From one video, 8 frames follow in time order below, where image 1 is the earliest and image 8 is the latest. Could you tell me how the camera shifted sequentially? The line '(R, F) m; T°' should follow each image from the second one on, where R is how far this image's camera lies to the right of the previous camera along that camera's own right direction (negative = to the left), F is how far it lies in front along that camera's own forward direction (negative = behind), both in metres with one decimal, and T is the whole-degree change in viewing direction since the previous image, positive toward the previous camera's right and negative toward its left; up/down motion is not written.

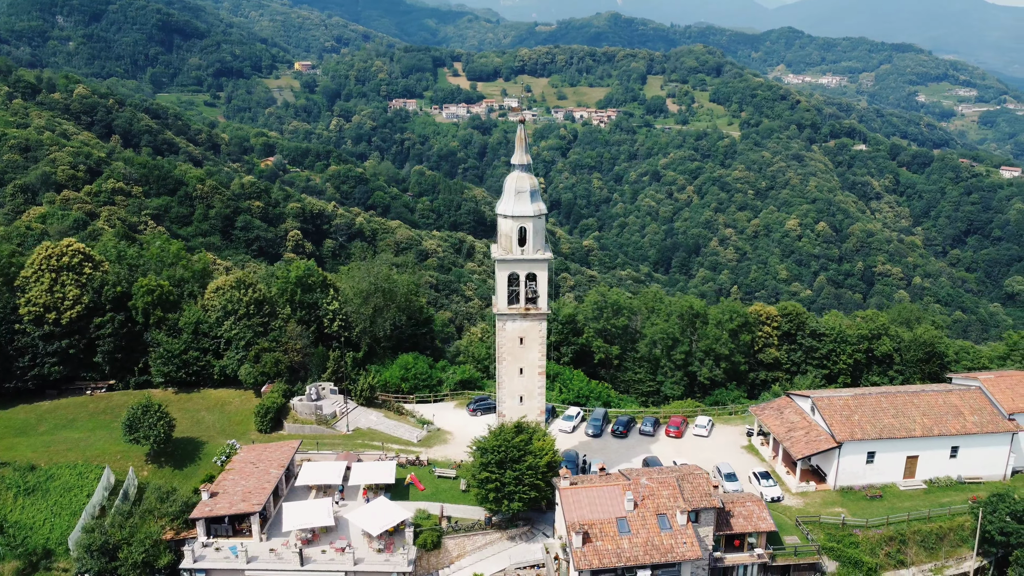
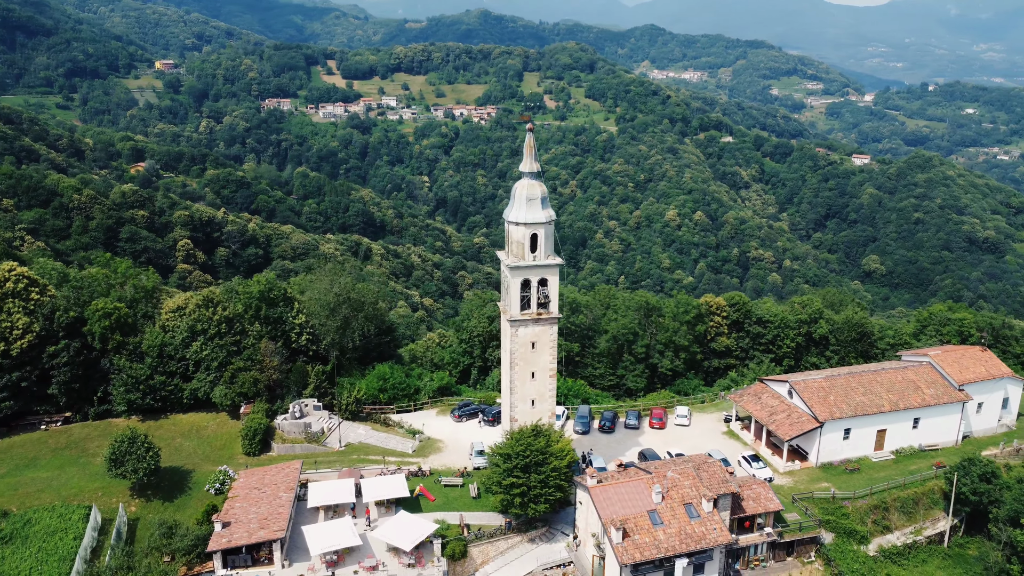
(-4.8, 0.0) m; +9°
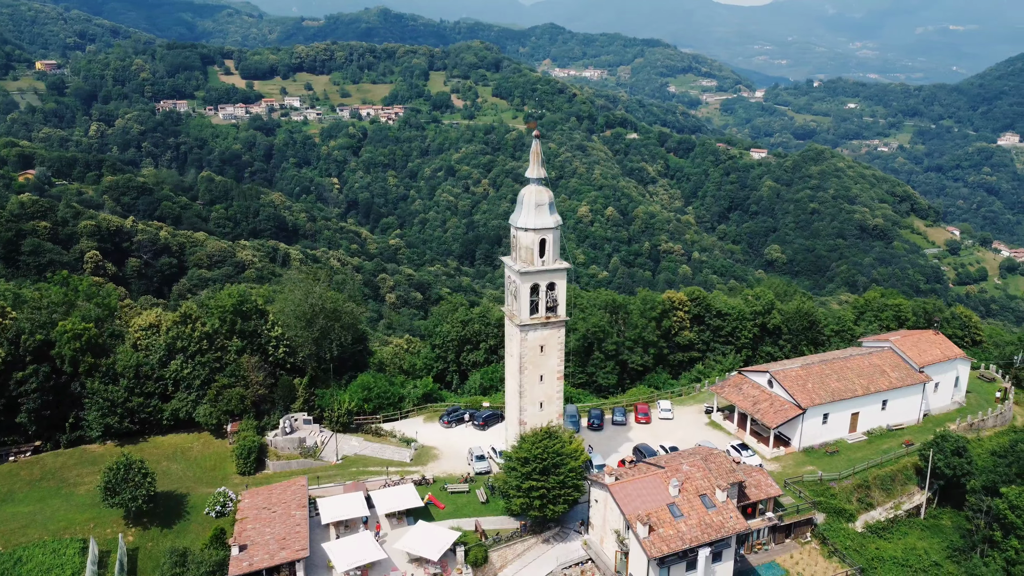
(-3.7, -0.1) m; +7°
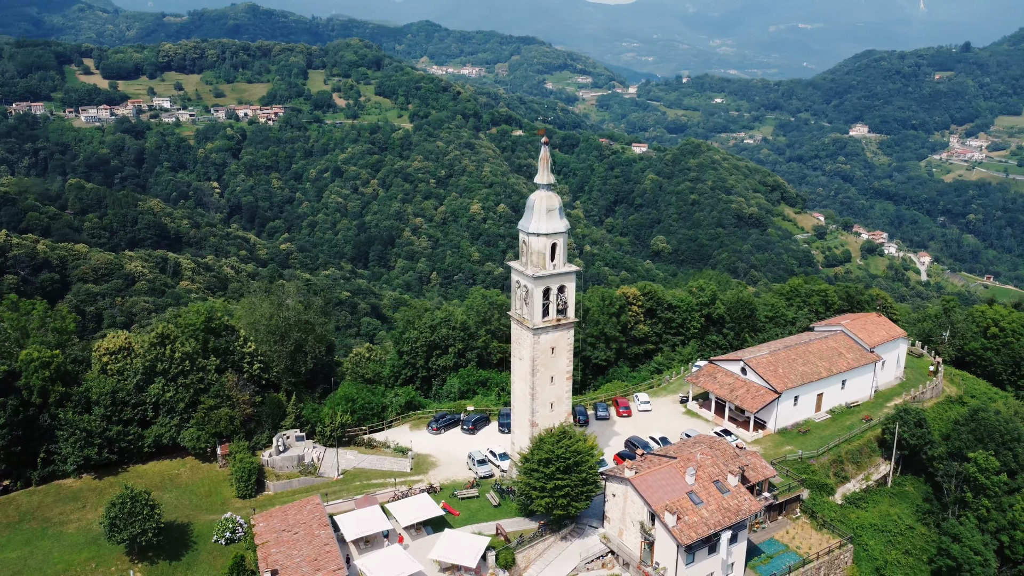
(-4.8, 0.0) m; +8°
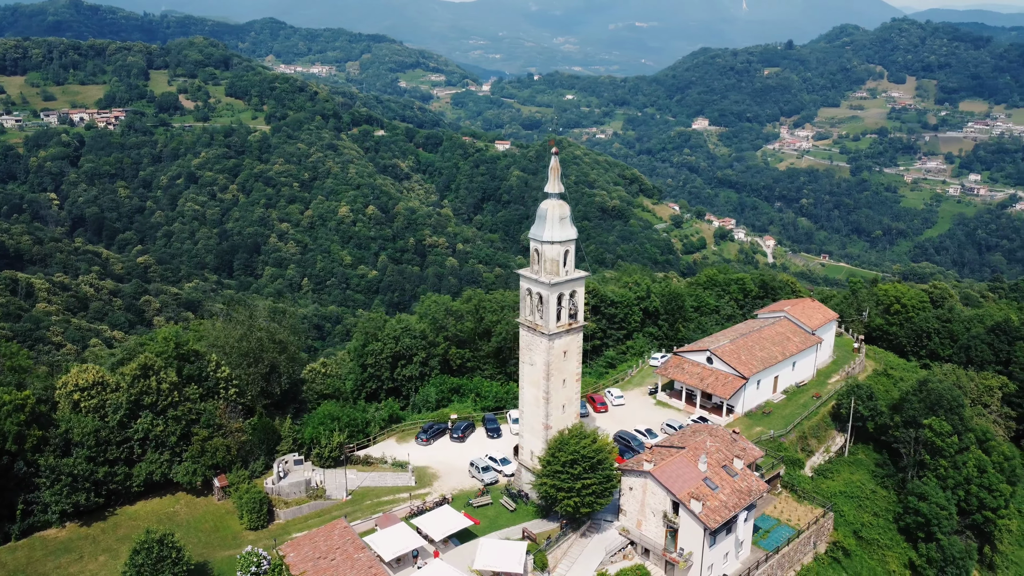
(-5.8, 0.0) m; +10°
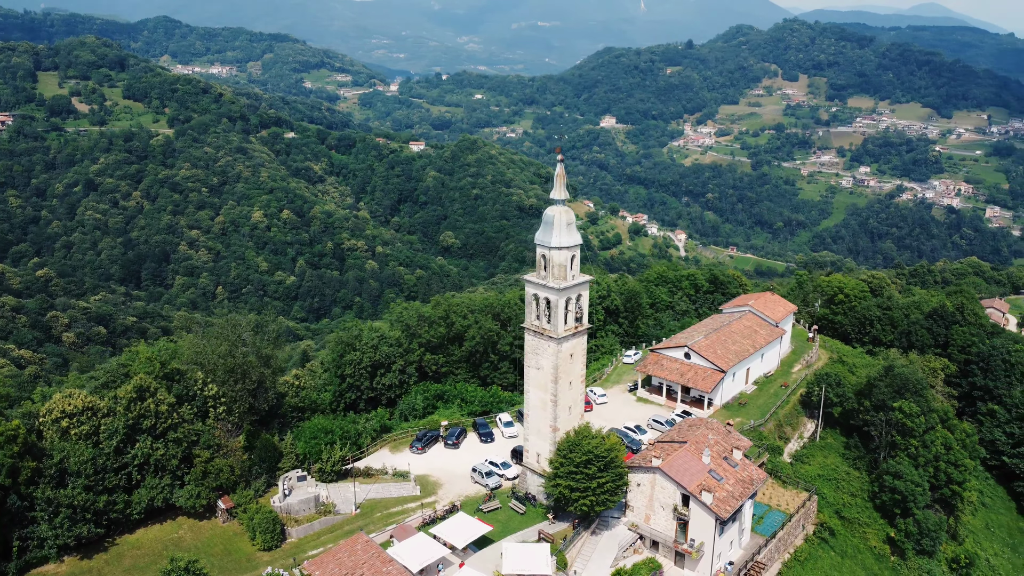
(-3.7, -0.2) m; +6°
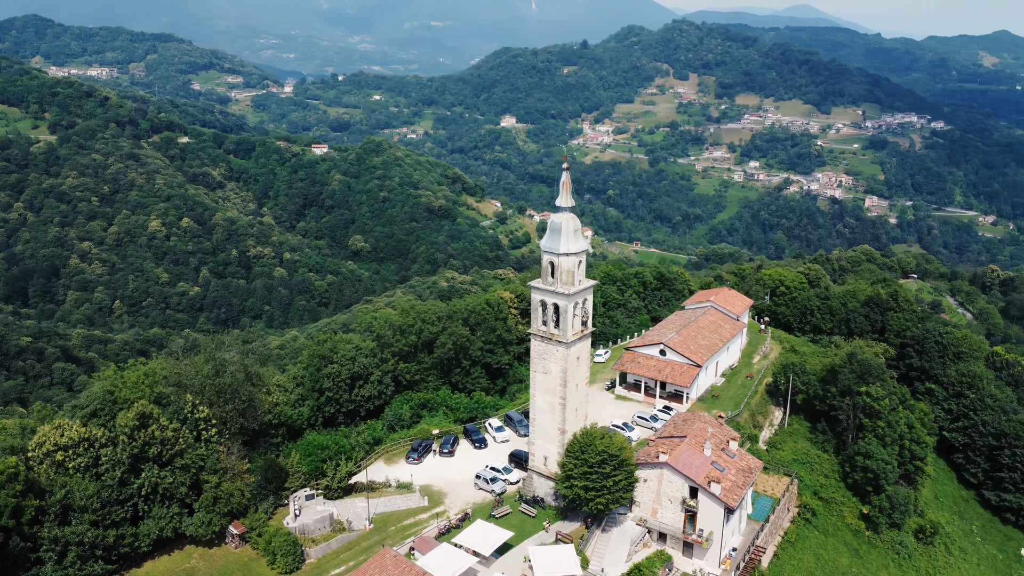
(-4.2, -0.2) m; +7°
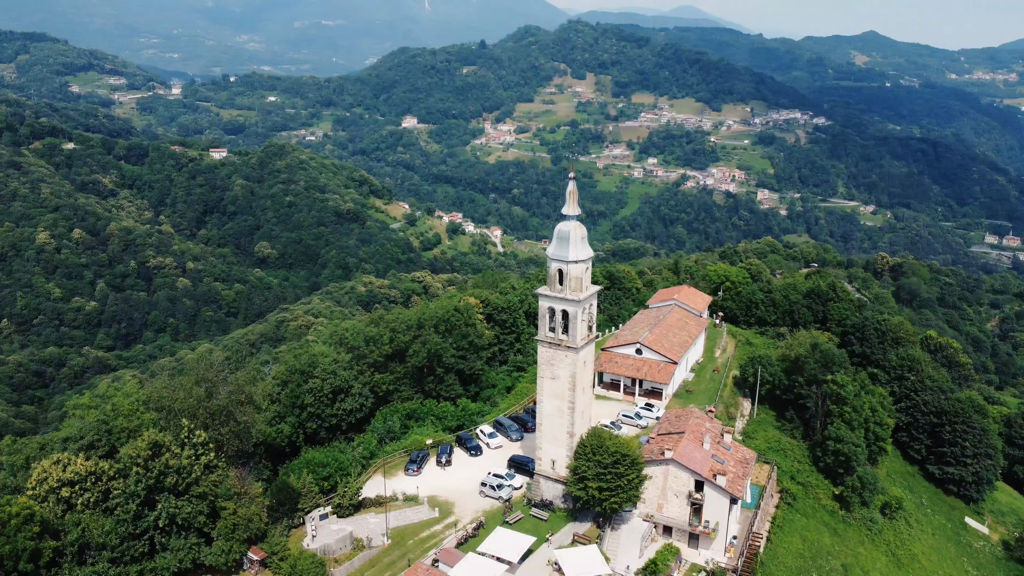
(-4.3, -0.2) m; +7°
